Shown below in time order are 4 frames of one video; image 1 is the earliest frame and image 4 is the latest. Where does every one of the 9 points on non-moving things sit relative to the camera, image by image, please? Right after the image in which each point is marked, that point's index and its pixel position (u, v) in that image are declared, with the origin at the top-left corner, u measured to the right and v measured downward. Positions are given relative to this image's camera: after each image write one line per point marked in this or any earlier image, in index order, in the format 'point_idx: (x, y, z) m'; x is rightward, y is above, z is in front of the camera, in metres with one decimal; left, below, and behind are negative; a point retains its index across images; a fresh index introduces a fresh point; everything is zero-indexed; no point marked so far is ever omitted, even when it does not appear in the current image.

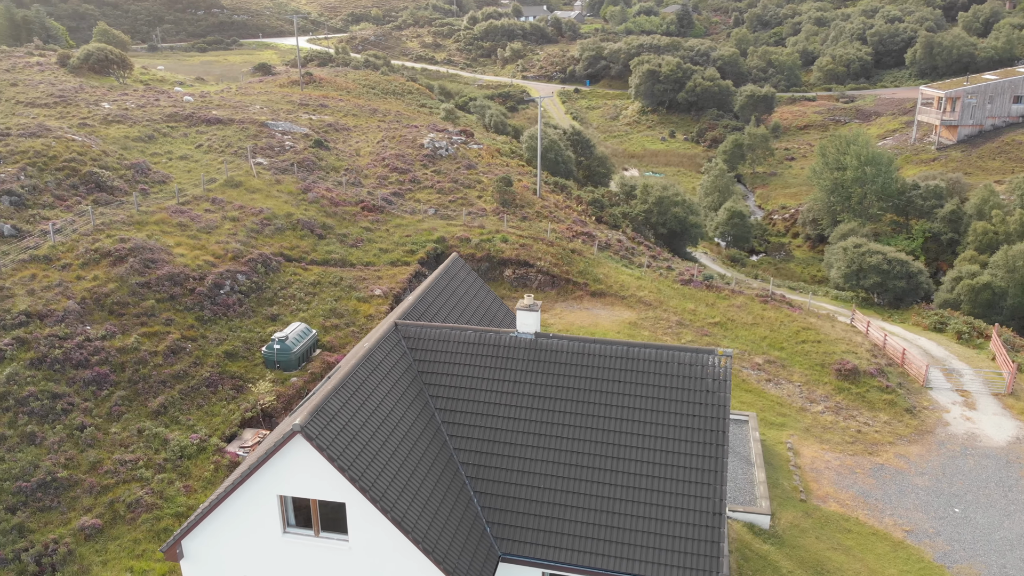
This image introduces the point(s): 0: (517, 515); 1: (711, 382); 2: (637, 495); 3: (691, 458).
0: (+0.1, -4.9, +18.6) m
1: (+4.4, -2.1, +19.2) m
2: (+2.7, -4.4, +18.3) m
3: (+3.9, -3.7, +18.5) m
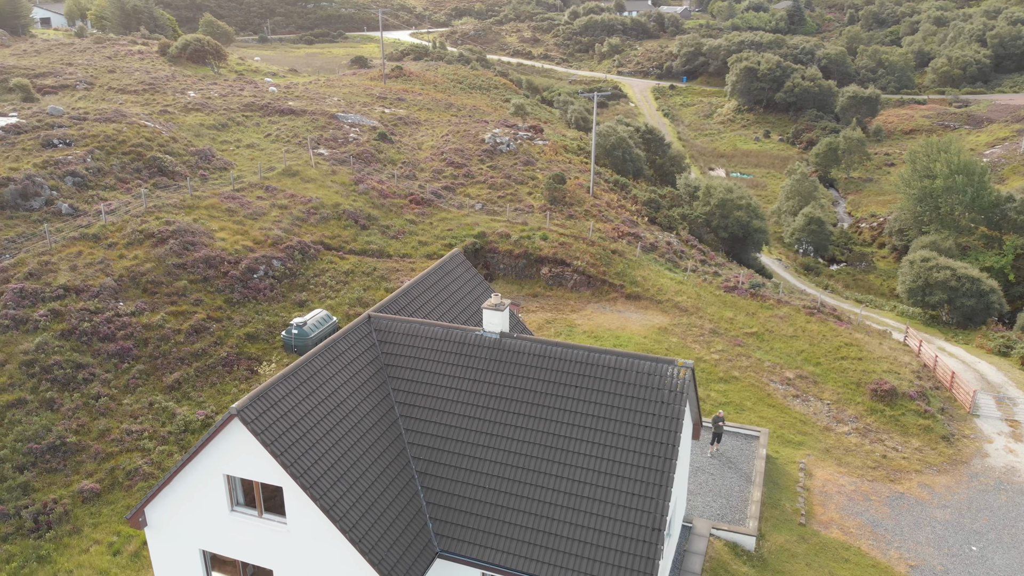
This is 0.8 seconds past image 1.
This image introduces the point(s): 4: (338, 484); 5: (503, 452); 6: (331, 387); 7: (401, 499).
0: (-1.1, -4.9, +18.6) m
1: (+3.4, -2.3, +18.6) m
2: (+1.4, -4.5, +18.0) m
3: (+2.6, -3.8, +18.0) m
4: (-3.6, -4.0, +17.6) m
5: (-0.2, -3.6, +19.1) m
6: (-4.1, -2.2, +19.1) m
7: (-2.4, -4.6, +18.5) m
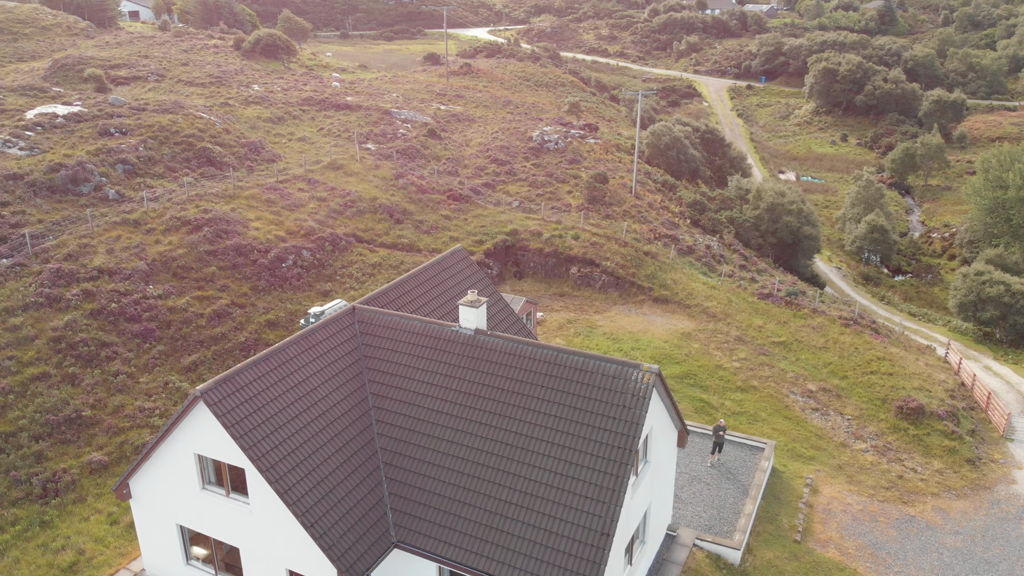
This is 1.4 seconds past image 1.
0: (-2.1, -4.8, +18.8) m
1: (+2.5, -2.4, +18.4) m
2: (+0.4, -4.5, +18.0) m
3: (+1.7, -3.9, +17.9) m
4: (-4.5, -3.8, +18.1) m
5: (-1.0, -3.6, +19.2) m
6: (-4.8, -2.0, +19.6) m
7: (-3.3, -4.4, +18.9) m
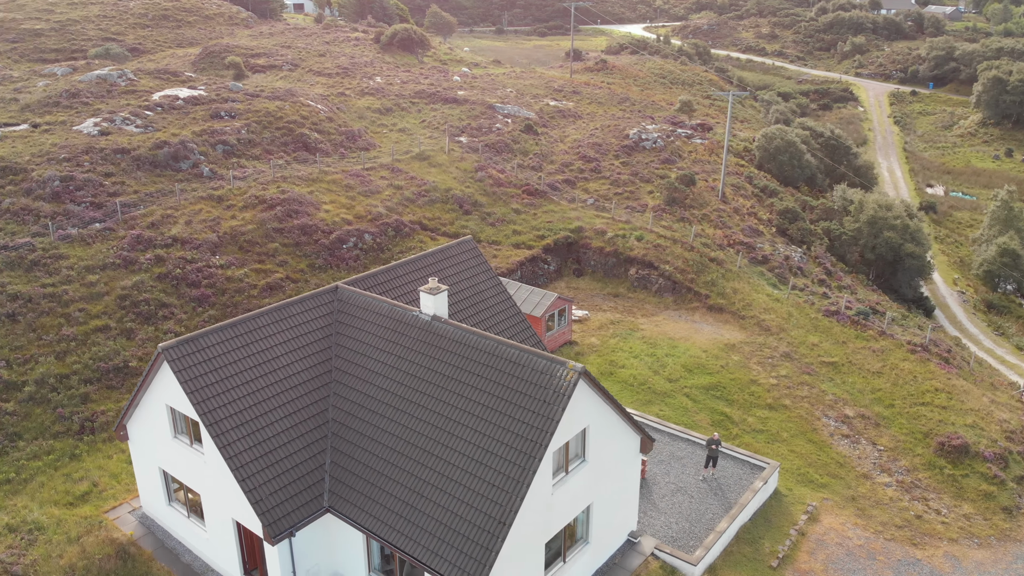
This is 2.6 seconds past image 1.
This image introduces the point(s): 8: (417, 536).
0: (-3.7, -4.4, +19.9) m
1: (+0.9, -2.3, +18.5) m
2: (-1.4, -4.3, +18.6) m
3: (-0.2, -3.8, +18.2) m
4: (-6.2, -3.2, +19.7) m
5: (-2.5, -3.3, +20.1) m
6: (-6.0, -1.4, +21.2) m
7: (-4.9, -3.9, +20.2) m
8: (-2.0, -5.3, +18.2) m
